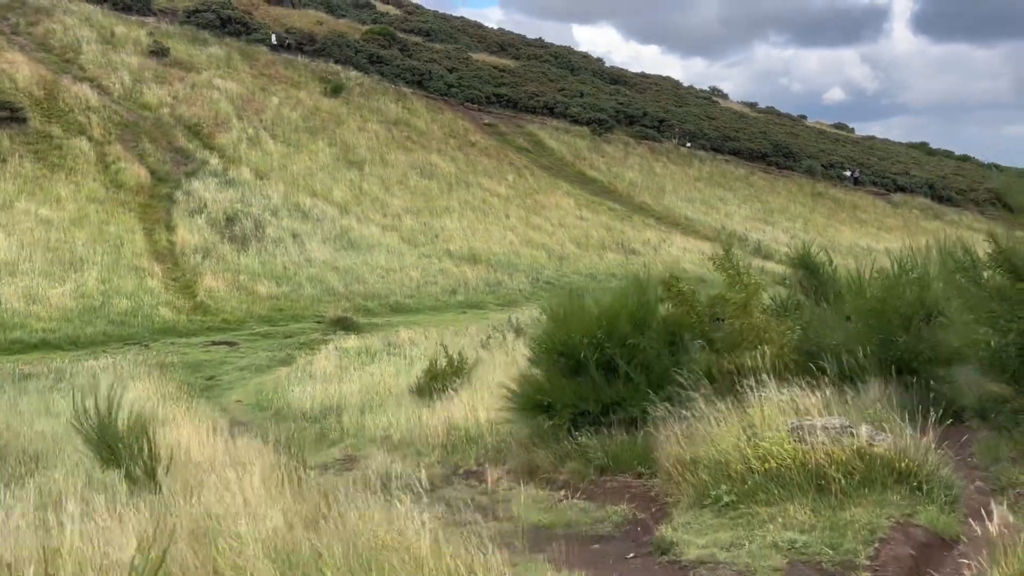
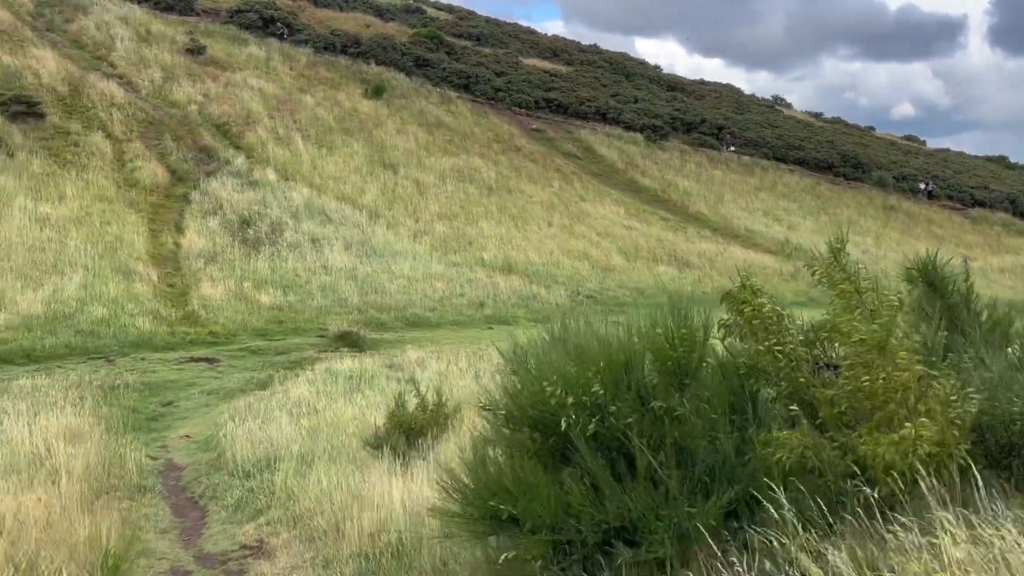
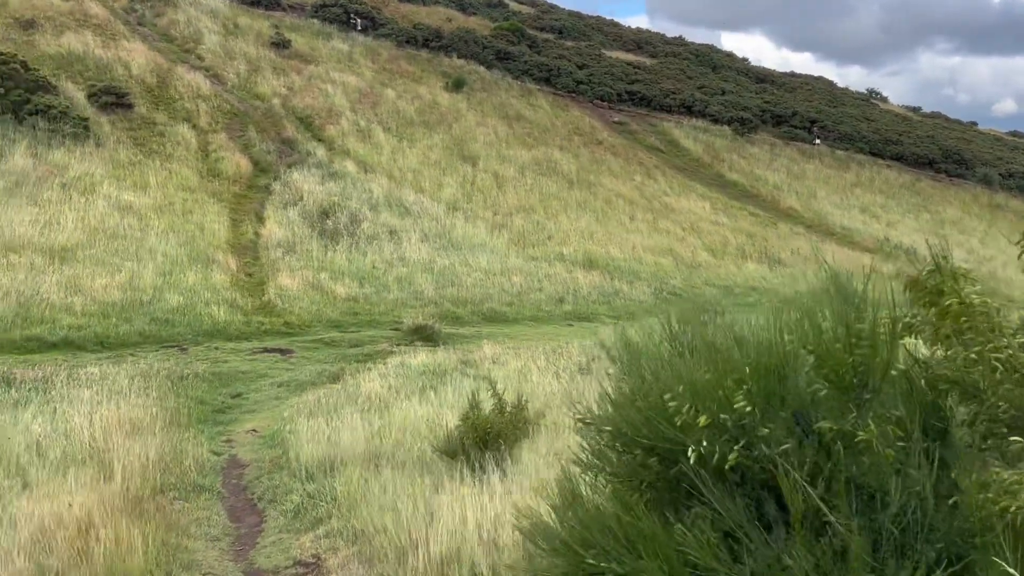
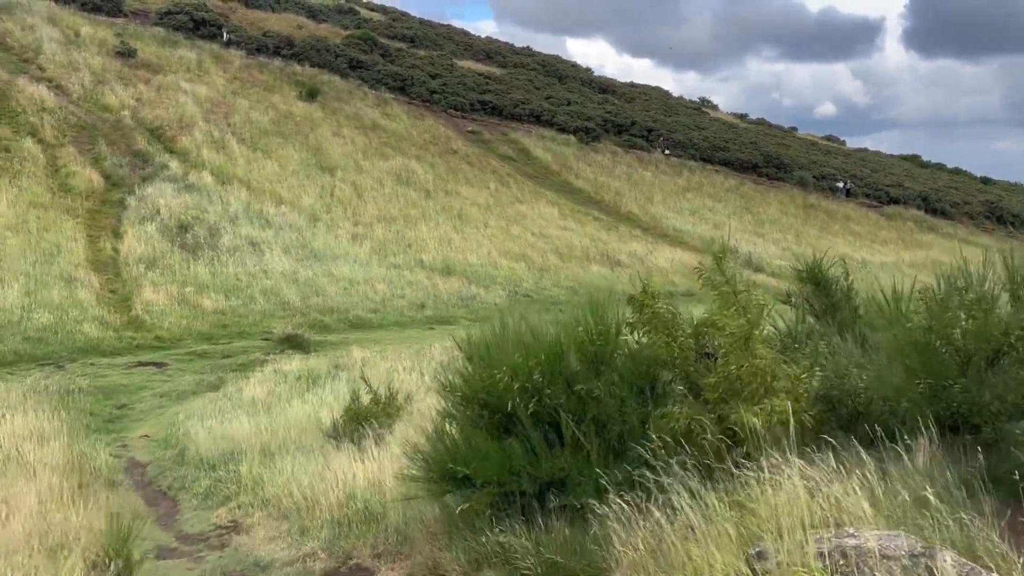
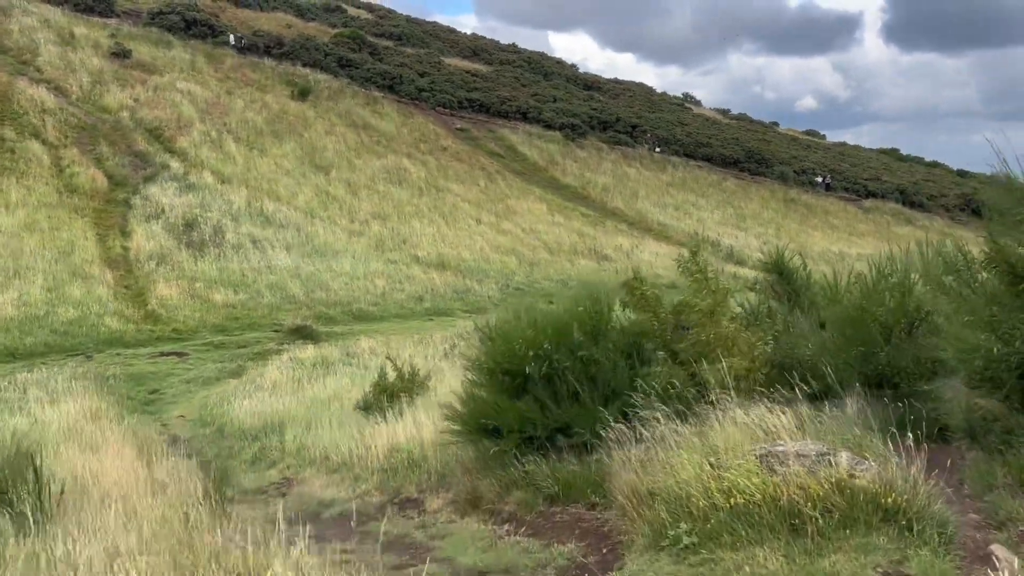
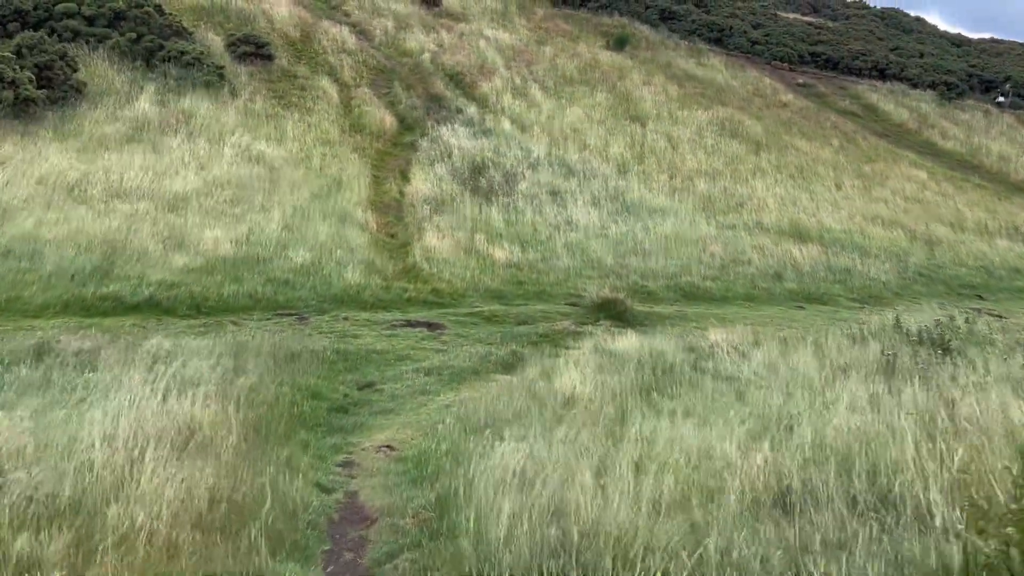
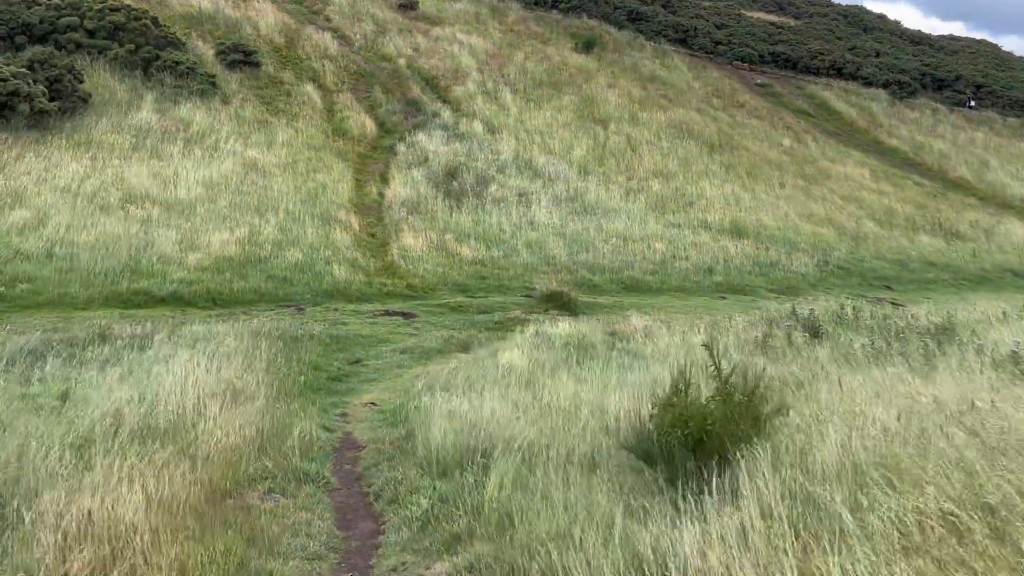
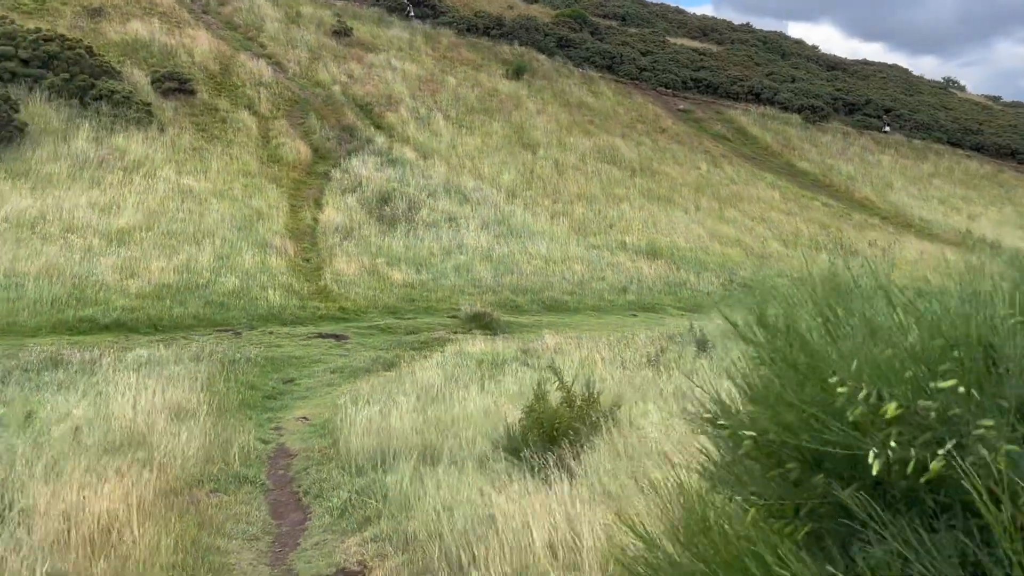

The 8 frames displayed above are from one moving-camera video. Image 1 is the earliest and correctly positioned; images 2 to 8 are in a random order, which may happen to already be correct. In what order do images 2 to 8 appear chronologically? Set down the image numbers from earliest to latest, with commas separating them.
5, 4, 2, 3, 8, 7, 6
